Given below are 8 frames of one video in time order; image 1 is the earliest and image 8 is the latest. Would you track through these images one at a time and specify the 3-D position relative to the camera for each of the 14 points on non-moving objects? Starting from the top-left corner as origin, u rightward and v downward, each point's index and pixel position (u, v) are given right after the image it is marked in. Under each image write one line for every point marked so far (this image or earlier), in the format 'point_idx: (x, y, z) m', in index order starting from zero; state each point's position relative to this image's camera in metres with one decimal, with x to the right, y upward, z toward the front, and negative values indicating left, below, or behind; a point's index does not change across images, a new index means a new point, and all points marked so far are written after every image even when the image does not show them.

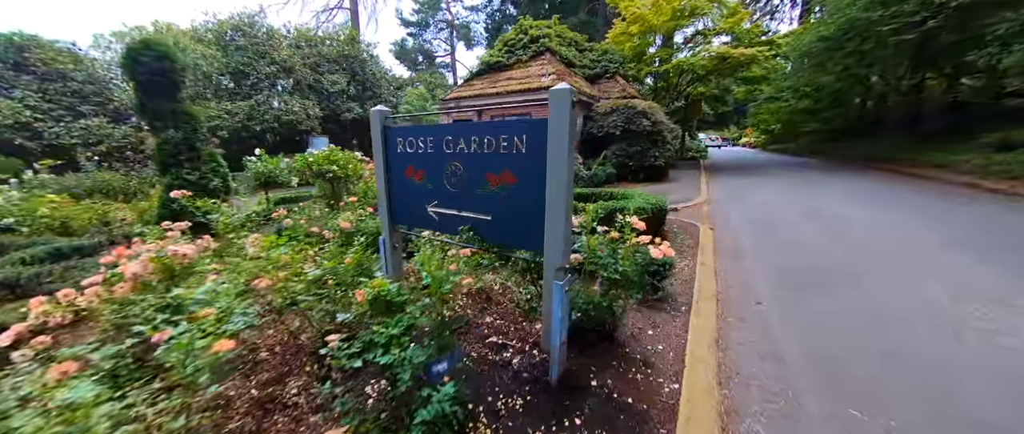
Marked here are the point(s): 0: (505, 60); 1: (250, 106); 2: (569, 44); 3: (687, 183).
0: (-0.3, +5.8, +12.5) m
1: (-10.5, +4.4, +13.6) m
2: (+2.2, +6.8, +13.3) m
3: (+5.1, +0.9, +9.8) m
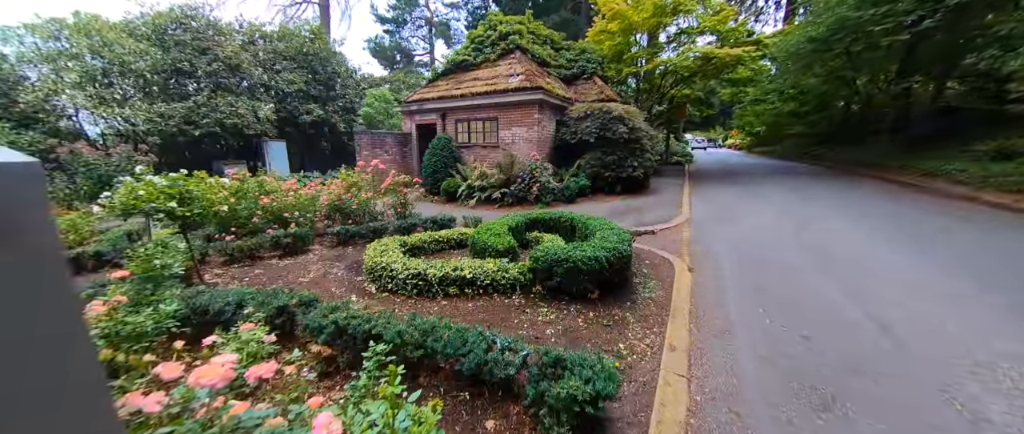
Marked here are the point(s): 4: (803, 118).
0: (-1.4, +5.3, +11.4) m
1: (-11.6, +3.9, +12.2) m
2: (+1.1, +6.4, +12.3) m
3: (+4.1, +0.5, +8.9) m
4: (+14.3, +4.8, +16.8) m
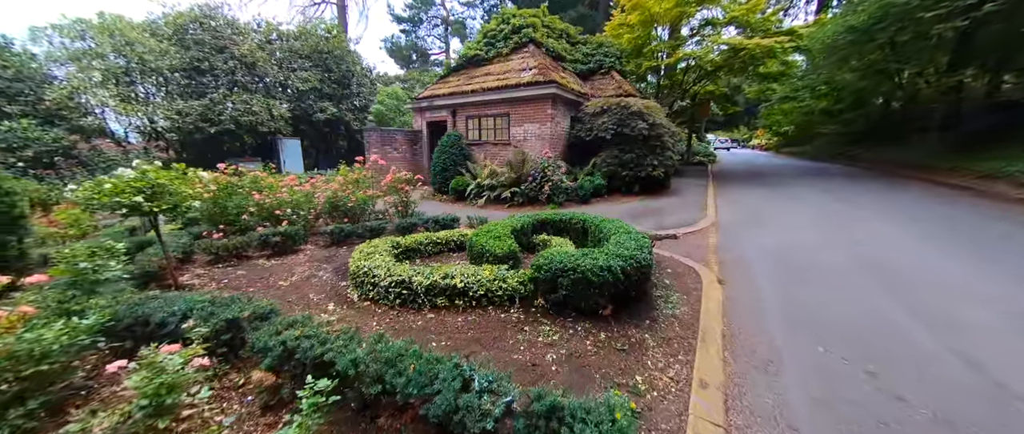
0: (-0.9, +5.3, +11.0) m
1: (-11.1, +4.0, +12.3) m
2: (+1.6, +6.3, +11.8) m
3: (+4.4, +0.4, +8.2) m
4: (+15.0, +4.6, +15.7) m
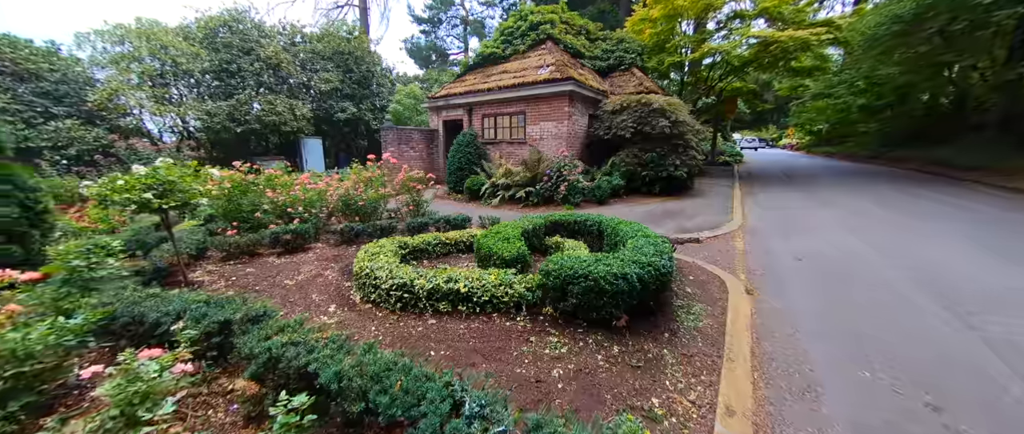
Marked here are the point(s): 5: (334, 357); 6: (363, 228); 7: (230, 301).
0: (-0.4, +5.3, +10.9) m
1: (-10.5, +4.2, +12.7) m
2: (+2.2, +6.3, +11.5) m
3: (+4.7, +0.4, +7.8) m
4: (+15.8, +4.4, +14.7) m
5: (-0.8, -0.7, +1.6) m
6: (-2.1, -0.1, +4.7) m
7: (-1.9, -0.6, +2.3) m
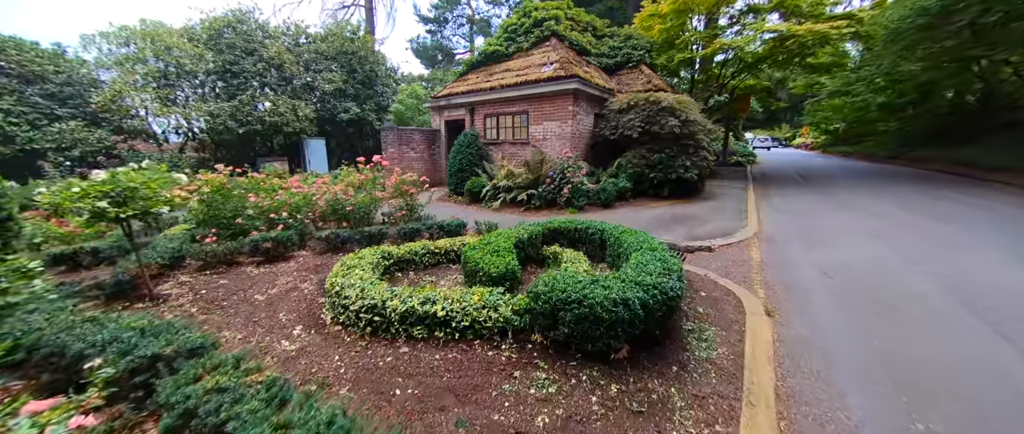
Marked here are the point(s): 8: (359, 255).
0: (-0.2, +5.3, +10.6) m
1: (-10.4, +4.1, +12.6) m
2: (+2.3, +6.2, +11.2) m
3: (+4.7, +0.3, +7.4) m
4: (+16.0, +4.3, +14.0) m
5: (-1.0, -0.7, +1.3) m
6: (-2.1, -0.2, +4.4) m
7: (-2.0, -0.6, +2.0) m
8: (-1.5, -0.4, +3.3) m
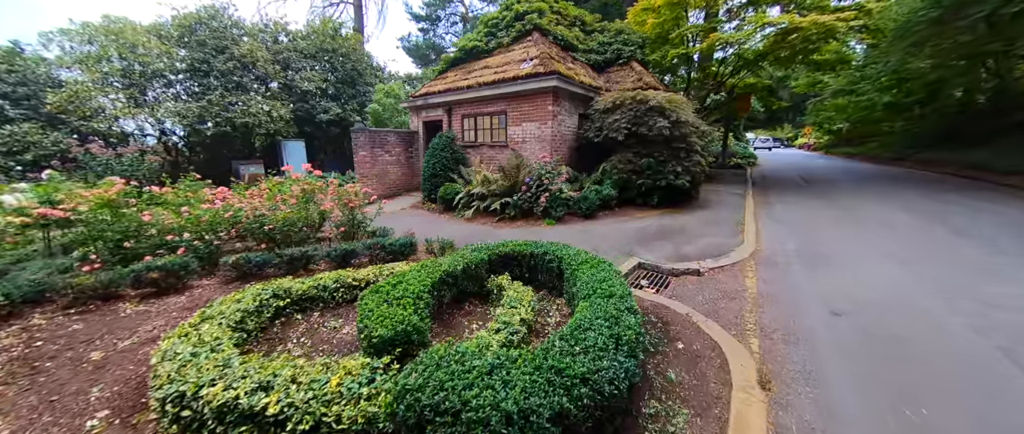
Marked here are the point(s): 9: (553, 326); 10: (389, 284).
0: (-0.8, +5.0, +9.9) m
1: (-10.9, +3.9, +11.9) m
2: (+1.8, +6.0, +10.4) m
3: (+4.2, +0.1, +6.7) m
4: (+15.4, +4.1, +13.2) m
5: (-1.6, -1.0, +0.6) m
6: (-2.7, -0.5, +3.7) m
7: (-2.6, -0.9, +1.3) m
8: (-2.1, -0.6, +2.6) m
9: (+0.3, -0.8, +2.6) m
10: (-0.9, -0.5, +2.5) m
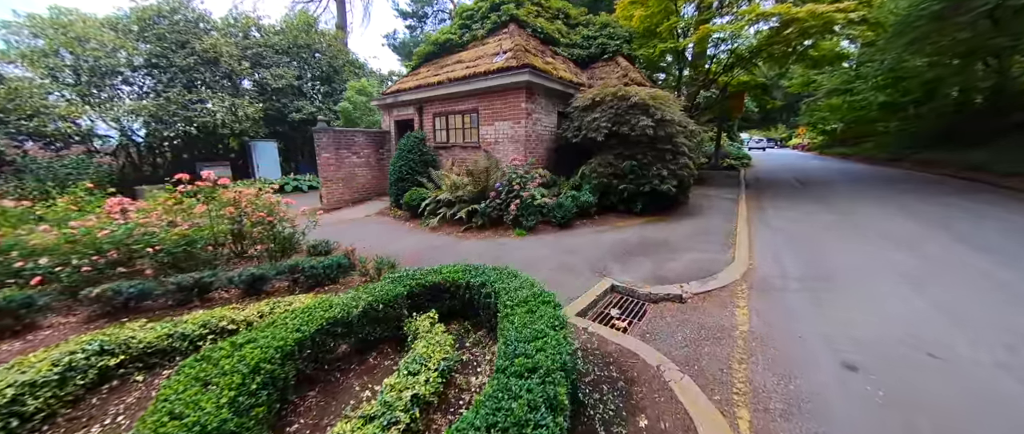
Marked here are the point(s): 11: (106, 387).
0: (-1.4, +4.9, +9.2) m
1: (-11.6, +3.7, +11.1) m
2: (+1.1, +5.8, +9.8) m
3: (+3.6, -0.1, +6.0) m
4: (+14.8, +4.0, +12.7) m
5: (-2.1, -1.1, -0.1) m
6: (-3.3, -0.6, +3.0) m
7: (-3.1, -1.0, +0.6) m
8: (-2.6, -0.8, +1.9) m
9: (-0.2, -1.0, +1.9) m
10: (-1.4, -0.7, +1.8) m
11: (-2.4, -1.0, +2.0) m
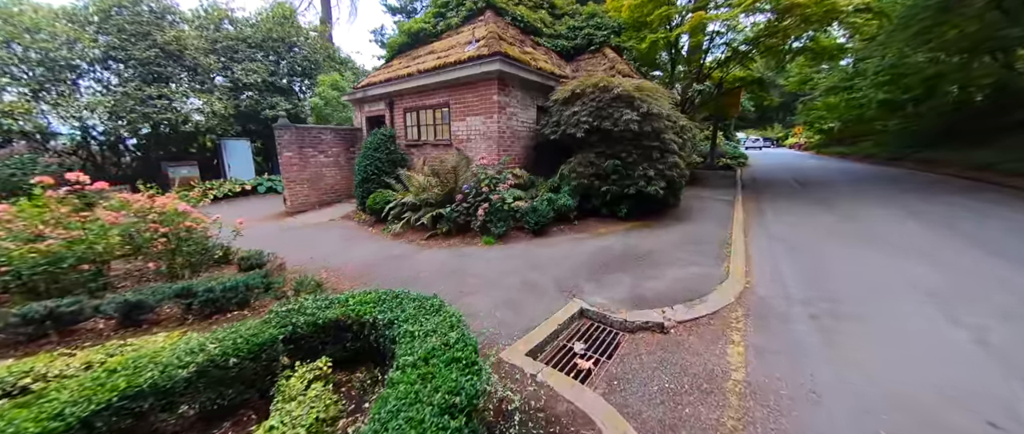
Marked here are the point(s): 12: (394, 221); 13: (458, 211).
0: (-2.0, +4.8, +8.5) m
1: (-12.1, +3.6, +10.4) m
2: (+0.6, +5.7, +9.1) m
3: (+3.1, -0.2, +5.4) m
4: (+14.2, +3.9, +12.1) m
5: (-2.5, -1.2, -0.8) m
6: (-3.7, -0.7, +2.3) m
7: (-3.6, -1.1, -0.1) m
8: (-3.1, -0.9, +1.3) m
9: (-0.7, -1.1, +1.2) m
10: (-1.9, -0.8, +1.2) m
11: (-2.9, -1.1, +1.3) m
12: (-2.2, -0.1, +6.2) m
13: (-0.9, +0.1, +5.6) m
